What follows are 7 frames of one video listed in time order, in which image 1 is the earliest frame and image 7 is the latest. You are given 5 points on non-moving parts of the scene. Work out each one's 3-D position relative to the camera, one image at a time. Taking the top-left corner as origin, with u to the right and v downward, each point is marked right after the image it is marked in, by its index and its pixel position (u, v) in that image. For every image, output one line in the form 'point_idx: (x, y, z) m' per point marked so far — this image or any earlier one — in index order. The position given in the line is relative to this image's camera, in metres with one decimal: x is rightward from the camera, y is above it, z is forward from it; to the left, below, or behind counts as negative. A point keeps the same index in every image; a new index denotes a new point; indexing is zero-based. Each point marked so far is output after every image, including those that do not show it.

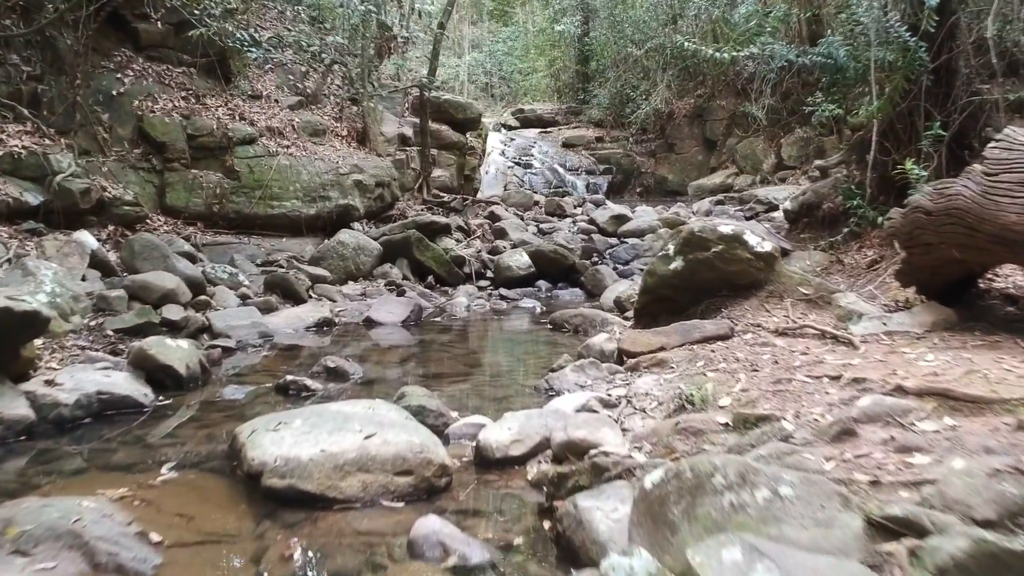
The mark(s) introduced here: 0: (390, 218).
0: (-1.8, +1.1, +9.2) m
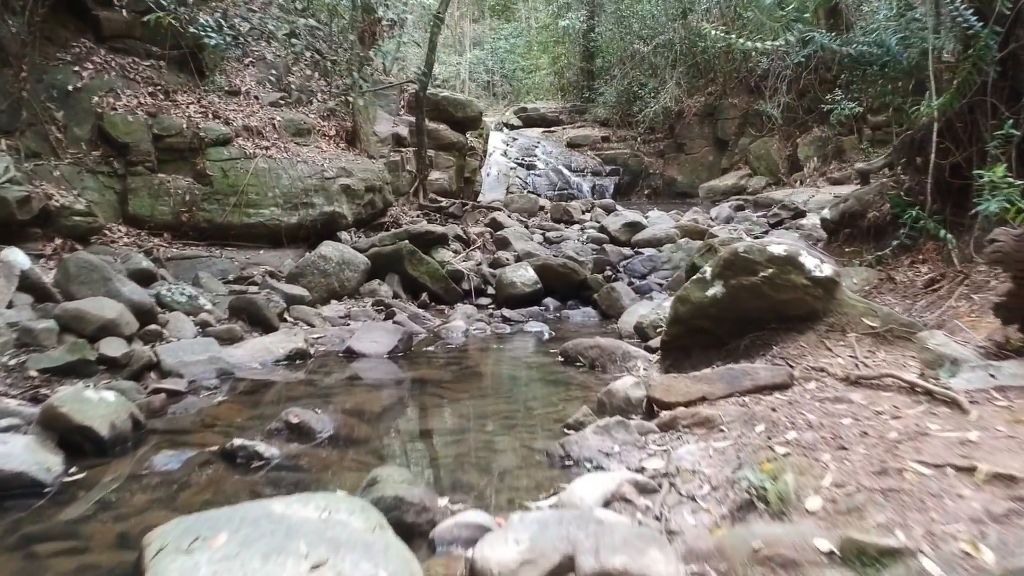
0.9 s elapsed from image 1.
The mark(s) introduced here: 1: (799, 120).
0: (-1.8, +0.9, +8.4) m
1: (+7.9, +4.6, +17.0) m
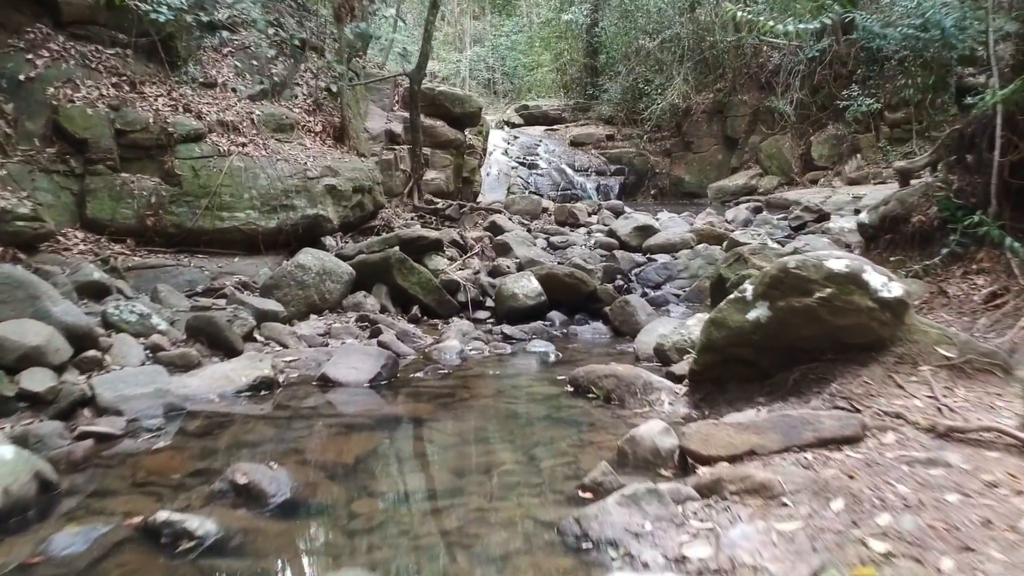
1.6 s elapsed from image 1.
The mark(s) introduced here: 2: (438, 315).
0: (-1.8, +0.7, +7.7) m
1: (+8.0, +4.5, +16.3) m
2: (-0.7, -0.3, +5.9) m
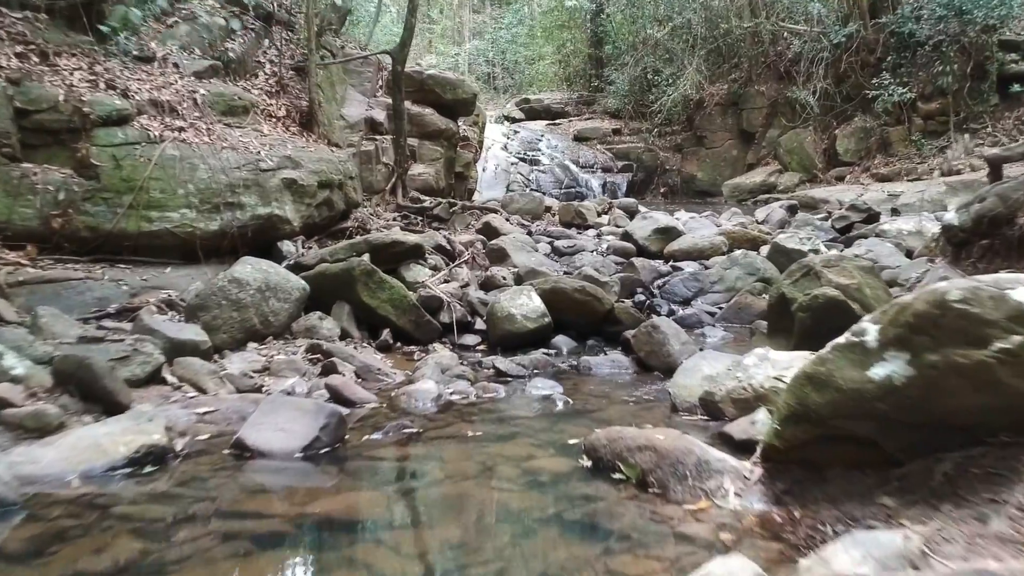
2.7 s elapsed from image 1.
0: (-1.8, +0.6, +6.5) m
1: (+8.0, +4.4, +15.1) m
2: (-0.7, -0.4, +4.7) m
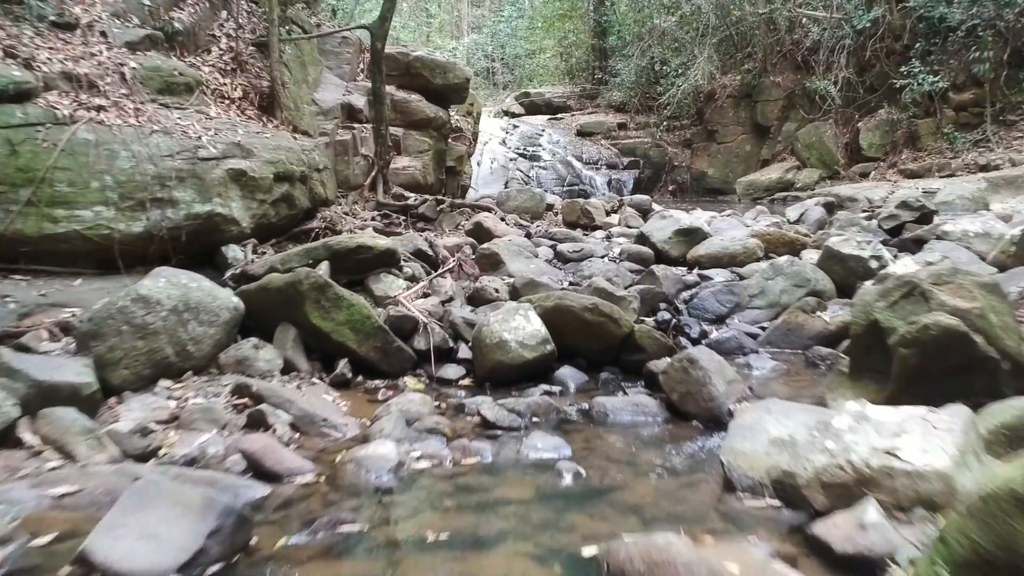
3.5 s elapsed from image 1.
0: (-1.8, +0.5, +5.5) m
1: (+7.9, +4.3, +14.1) m
2: (-0.8, -0.5, +3.7) m
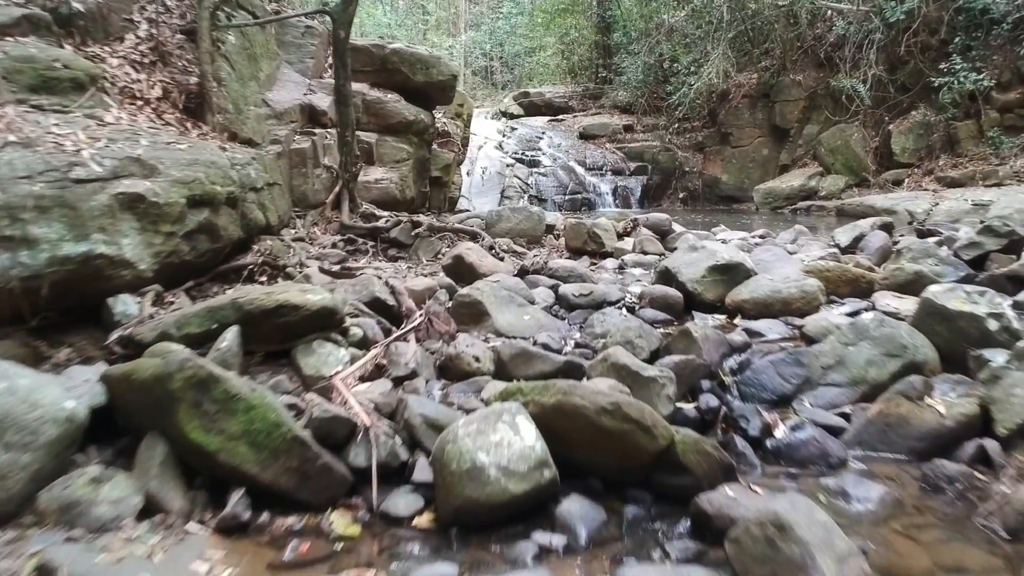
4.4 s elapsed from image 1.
0: (-1.9, +0.1, +4.3) m
1: (+7.9, +3.9, +12.9) m
2: (-0.9, -0.9, +2.5) m
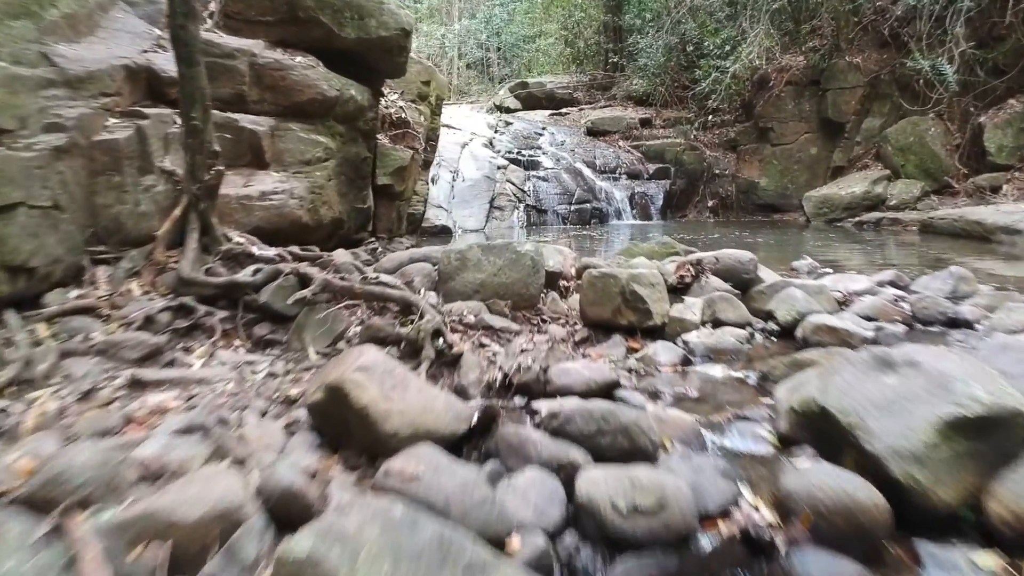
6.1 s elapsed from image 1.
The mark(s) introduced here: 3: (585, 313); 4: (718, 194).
0: (-2.1, -0.4, +1.7) m
1: (+7.7, +3.3, +10.3) m
2: (-1.0, -1.4, -0.1) m
3: (+0.4, -0.1, +3.3) m
4: (+4.2, +1.9, +12.6) m
